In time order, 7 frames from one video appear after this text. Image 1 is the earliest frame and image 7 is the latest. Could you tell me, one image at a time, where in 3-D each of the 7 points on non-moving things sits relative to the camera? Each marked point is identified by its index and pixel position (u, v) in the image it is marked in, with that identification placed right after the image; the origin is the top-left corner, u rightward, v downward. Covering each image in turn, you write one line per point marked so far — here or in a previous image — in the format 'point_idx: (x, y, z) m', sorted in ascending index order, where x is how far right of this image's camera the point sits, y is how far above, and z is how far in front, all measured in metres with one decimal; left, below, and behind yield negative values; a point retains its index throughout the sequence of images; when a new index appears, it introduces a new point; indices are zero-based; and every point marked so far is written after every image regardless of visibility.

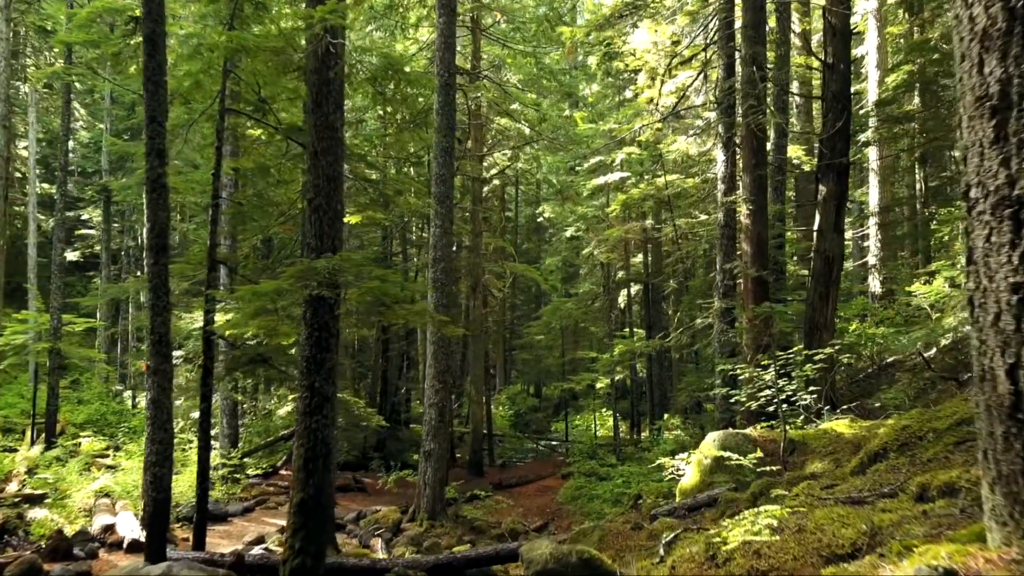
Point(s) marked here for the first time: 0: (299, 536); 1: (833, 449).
0: (-1.6, -1.9, +5.7) m
1: (+2.8, -1.4, +6.4) m
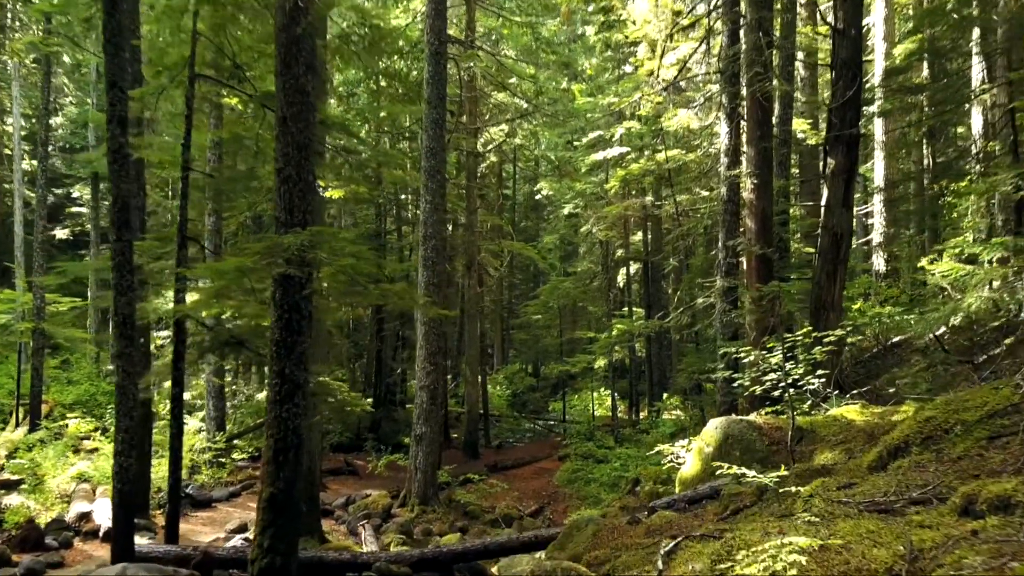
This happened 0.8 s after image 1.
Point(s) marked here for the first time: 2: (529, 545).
0: (-1.7, -1.7, +5.2) m
1: (+2.7, -1.2, +6.0) m
2: (+0.1, -2.3, +6.7) m
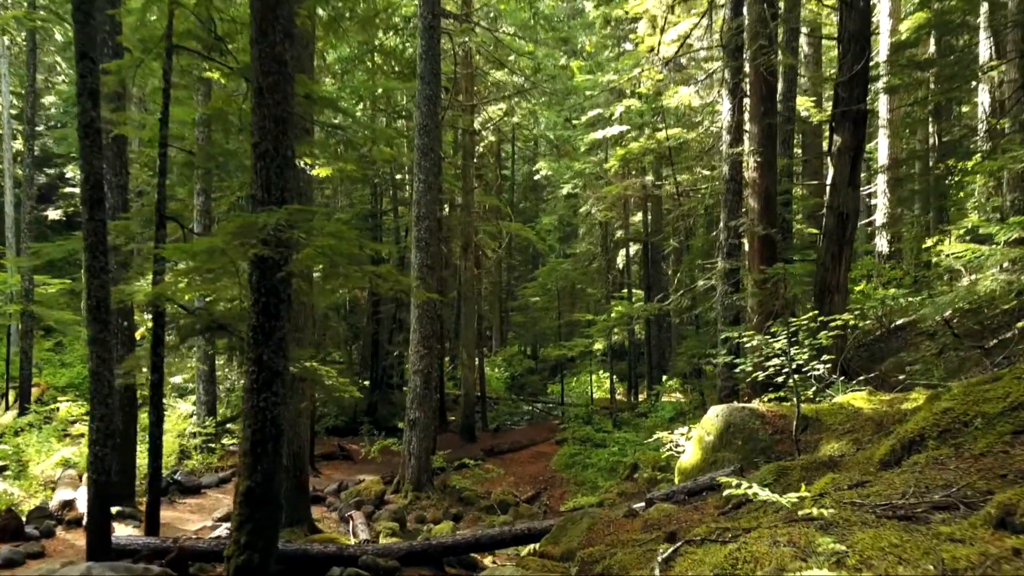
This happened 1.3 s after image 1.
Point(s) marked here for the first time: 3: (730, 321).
0: (-1.8, -1.6, +5.0) m
1: (+2.6, -1.1, +5.7) m
2: (+0.1, -2.1, +6.4) m
3: (+3.0, -0.5, +10.4) m
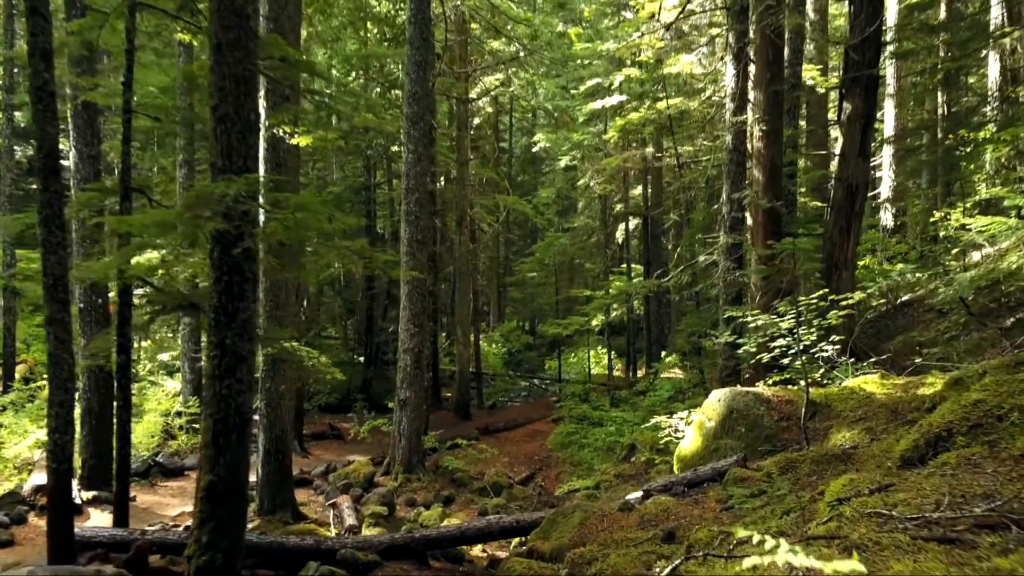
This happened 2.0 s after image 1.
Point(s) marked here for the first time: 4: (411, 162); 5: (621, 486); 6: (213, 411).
0: (-1.8, -1.5, +4.6) m
1: (+2.5, -0.9, +5.3) m
2: (0.0, -1.9, +6.0) m
3: (+2.9, -0.1, +9.9) m
4: (-1.5, +1.9, +11.3) m
5: (+1.4, -2.6, +10.0) m
6: (-1.8, -0.8, +4.7) m
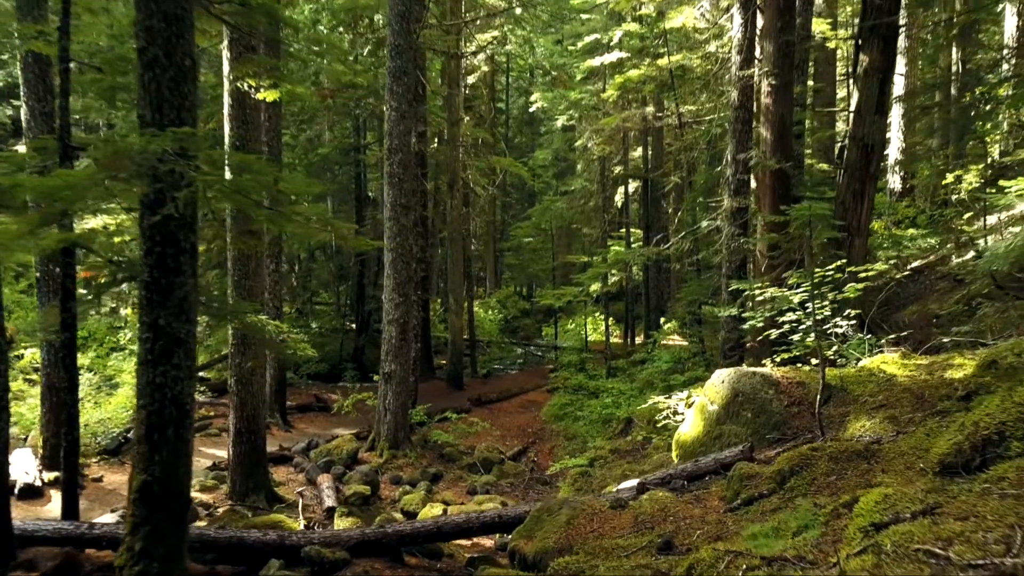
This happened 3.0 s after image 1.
0: (-2.0, -1.3, +4.0) m
1: (+2.4, -0.7, +4.8) m
2: (-0.1, -1.7, +5.5) m
3: (+2.8, +0.3, +9.3) m
4: (-1.6, +2.3, +10.6) m
5: (+1.3, -2.2, +9.5) m
6: (-2.0, -0.6, +4.1) m
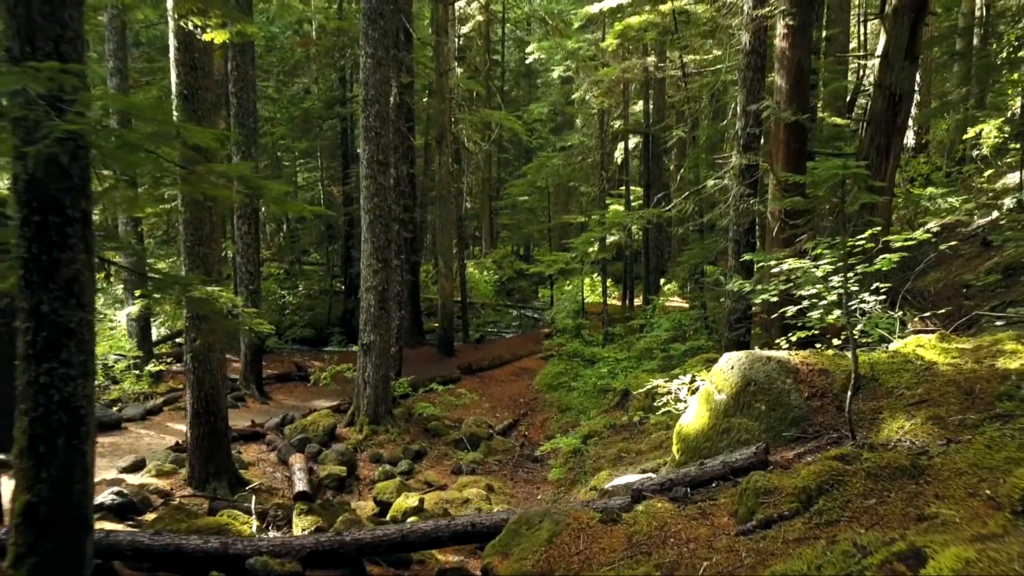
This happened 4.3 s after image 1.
0: (-2.1, -1.2, +3.3) m
1: (+2.2, -0.6, +4.0) m
2: (-0.3, -1.5, +4.8) m
3: (+2.6, +0.7, +8.5) m
4: (-1.8, +2.8, +9.6) m
5: (+1.2, -1.8, +8.8) m
6: (-2.1, -0.5, +3.3) m
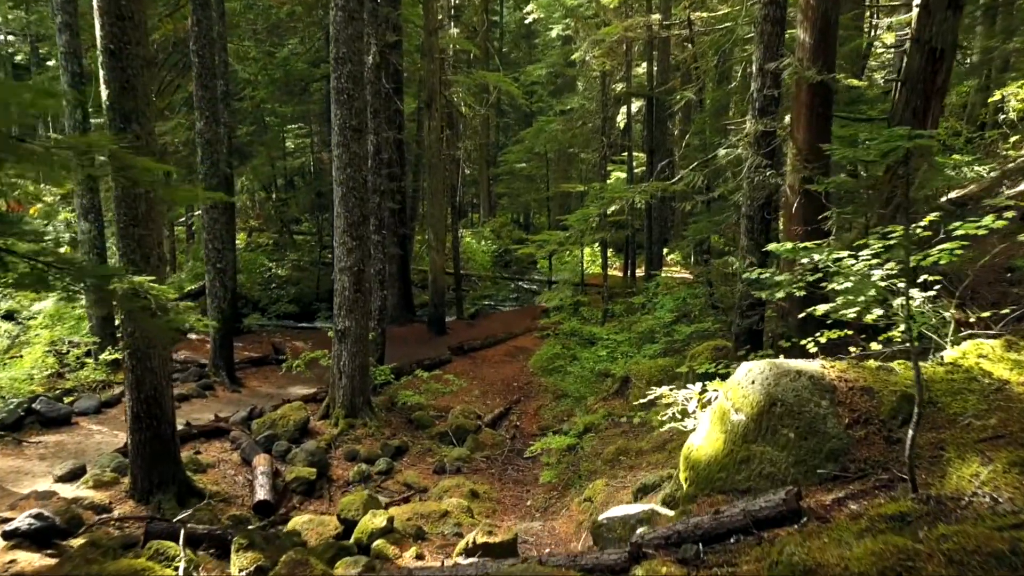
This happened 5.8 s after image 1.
0: (-2.3, -1.3, +2.5) m
1: (+2.1, -0.6, +3.1) m
2: (-0.4, -1.5, +4.0) m
3: (+2.5, +0.8, +7.6) m
4: (-1.9, +3.0, +8.6) m
5: (+1.0, -1.6, +8.0) m
6: (-2.3, -0.6, +2.5) m
